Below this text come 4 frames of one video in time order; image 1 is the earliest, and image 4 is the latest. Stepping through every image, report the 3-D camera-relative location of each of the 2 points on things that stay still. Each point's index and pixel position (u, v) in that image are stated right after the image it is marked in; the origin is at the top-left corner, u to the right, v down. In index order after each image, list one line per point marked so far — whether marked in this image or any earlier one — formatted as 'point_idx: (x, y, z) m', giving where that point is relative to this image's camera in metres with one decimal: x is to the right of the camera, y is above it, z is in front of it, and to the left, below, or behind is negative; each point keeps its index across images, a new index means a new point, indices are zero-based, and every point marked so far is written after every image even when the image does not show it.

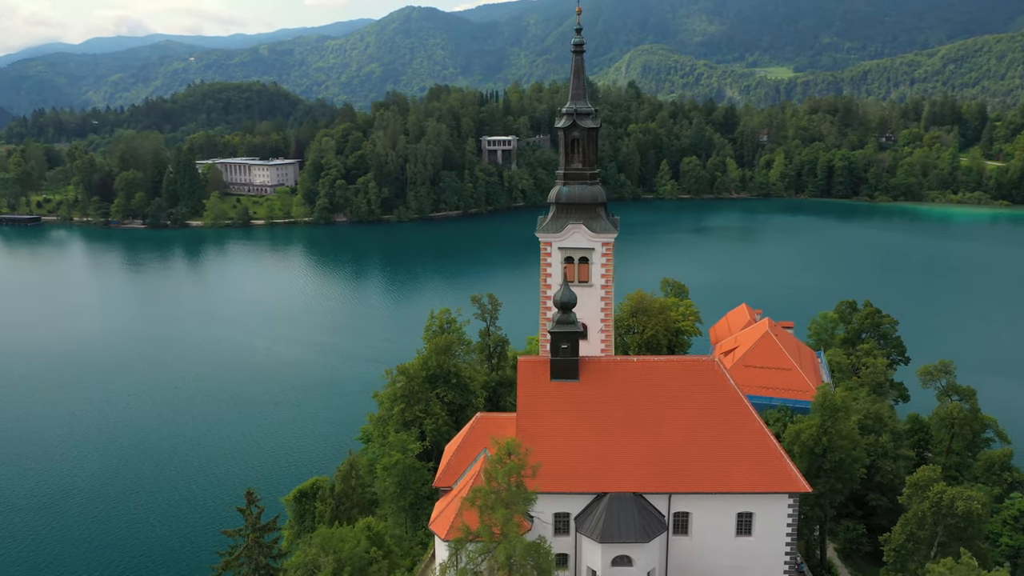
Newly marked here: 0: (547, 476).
0: (+0.5, -4.6, +19.7) m
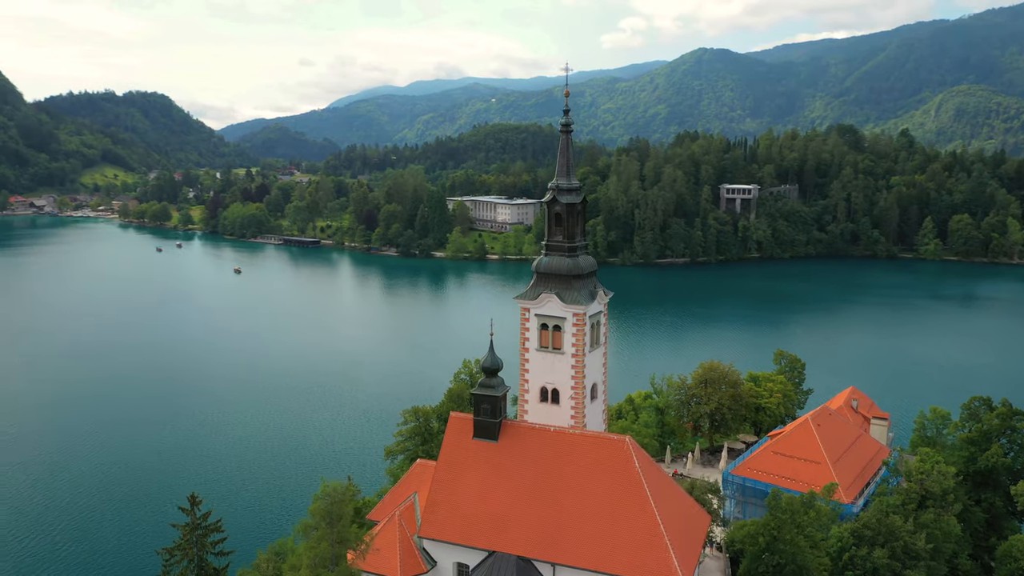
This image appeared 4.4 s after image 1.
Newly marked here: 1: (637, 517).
0: (-1.9, -6.2, +21.3) m
1: (+3.1, -5.6, +19.8) m
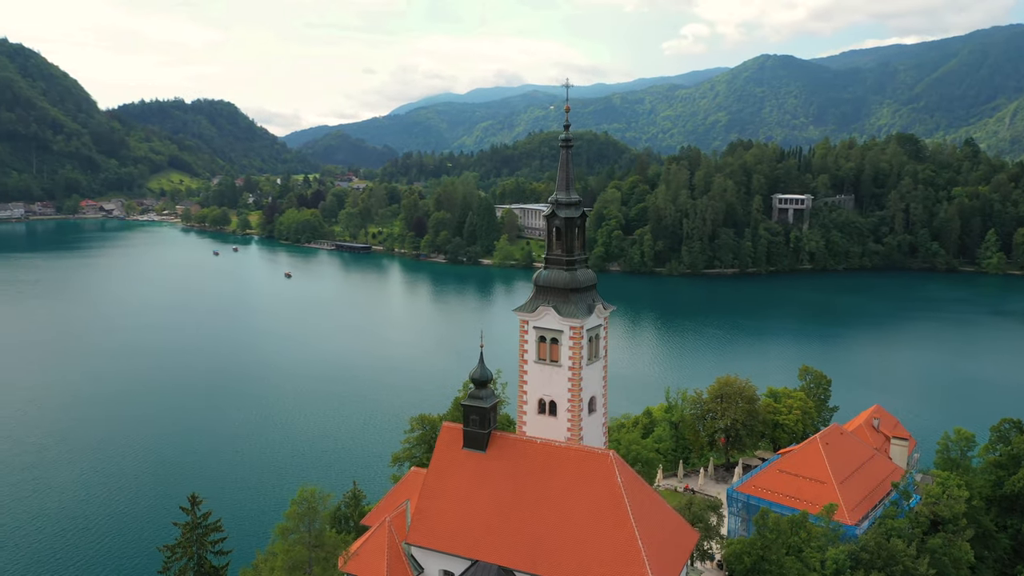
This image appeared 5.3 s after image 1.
0: (-2.2, -6.5, +21.7) m
1: (+2.6, -6.0, +19.9) m
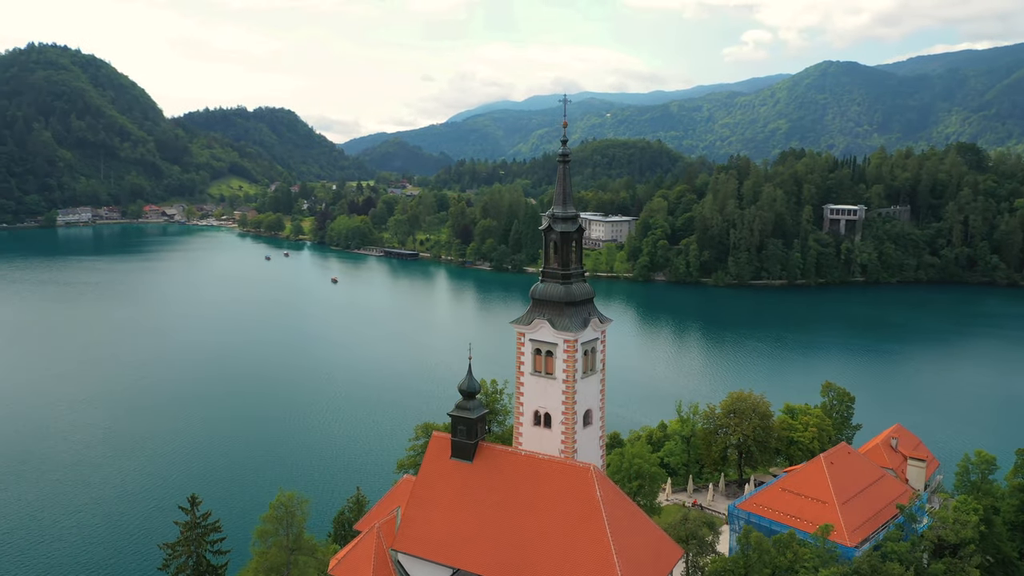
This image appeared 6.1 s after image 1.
0: (-2.7, -6.9, +22.2) m
1: (+2.0, -6.4, +20.0) m
